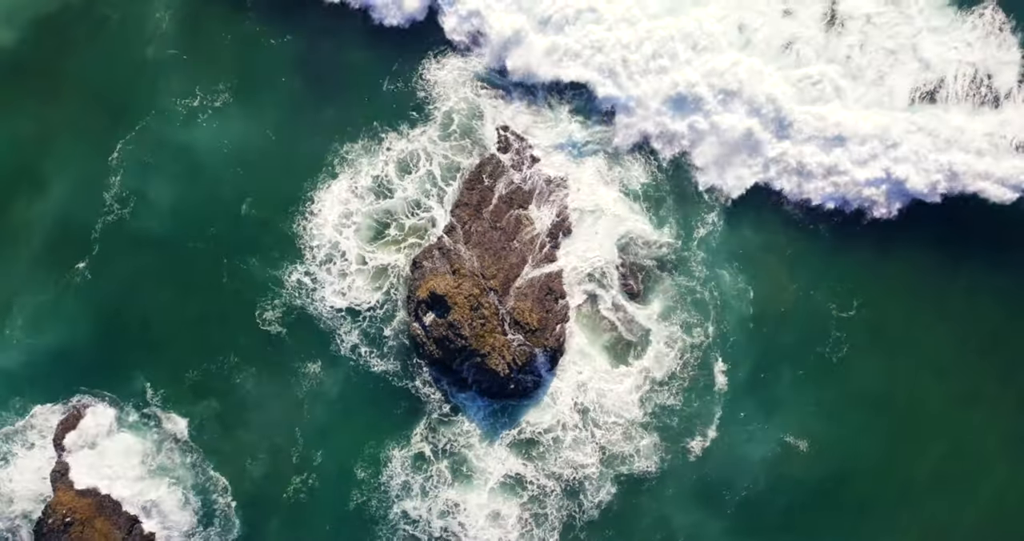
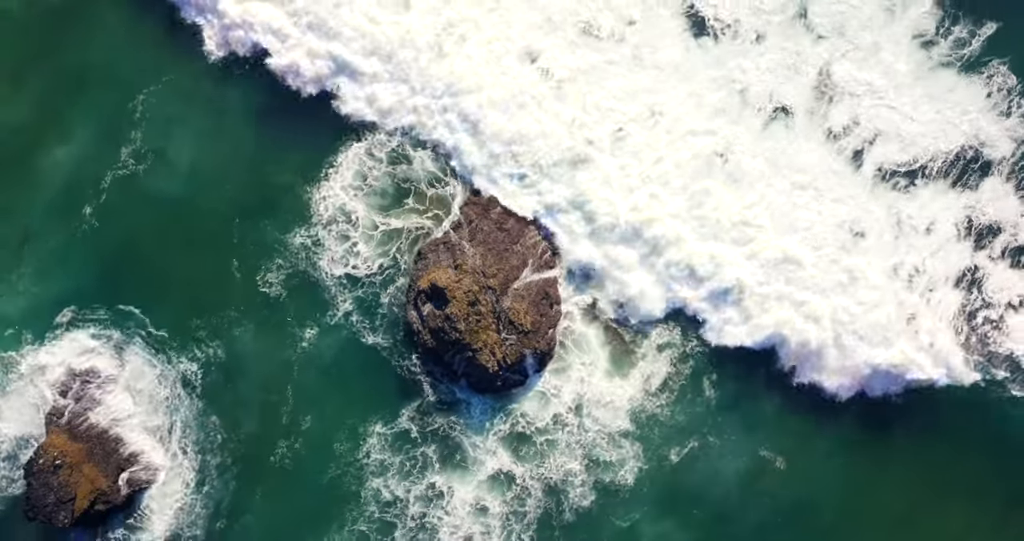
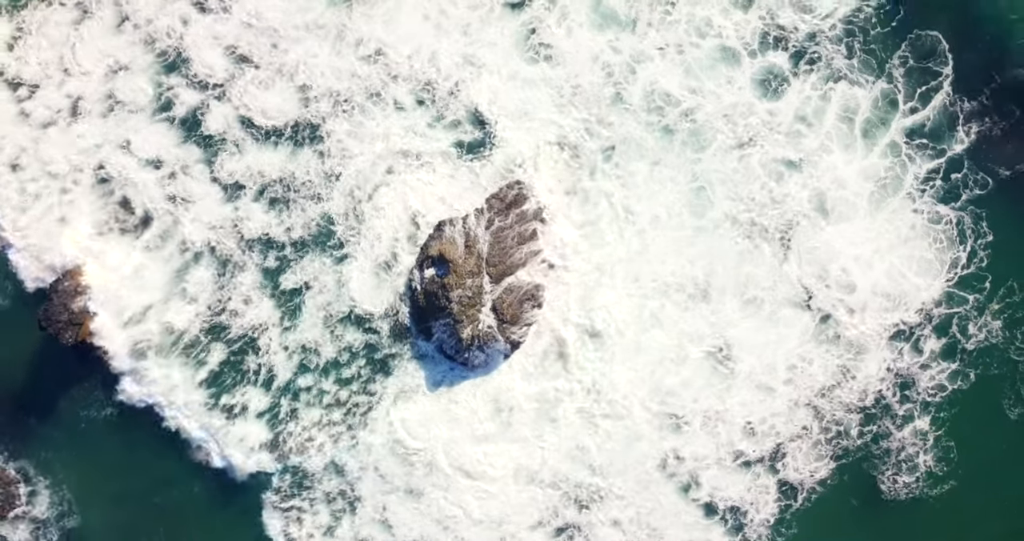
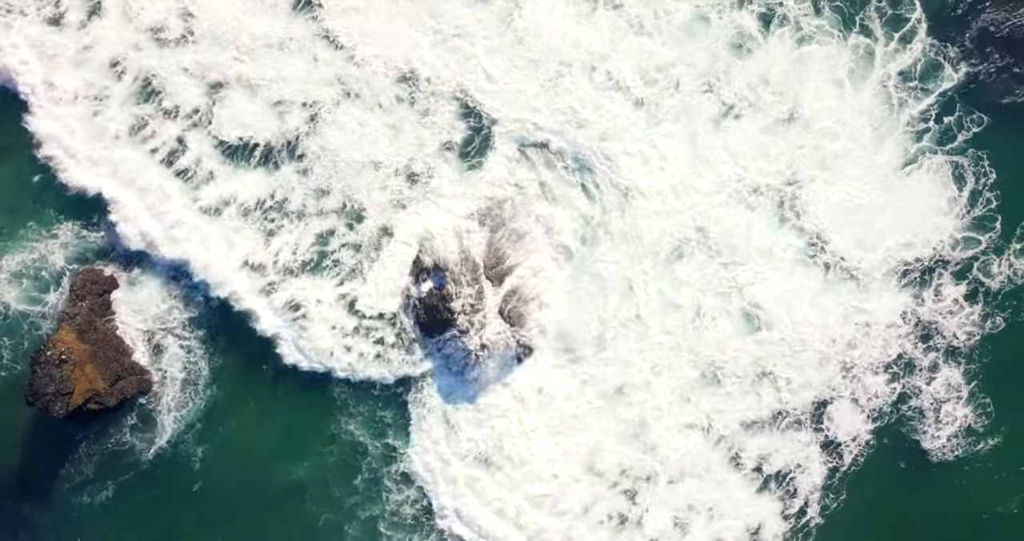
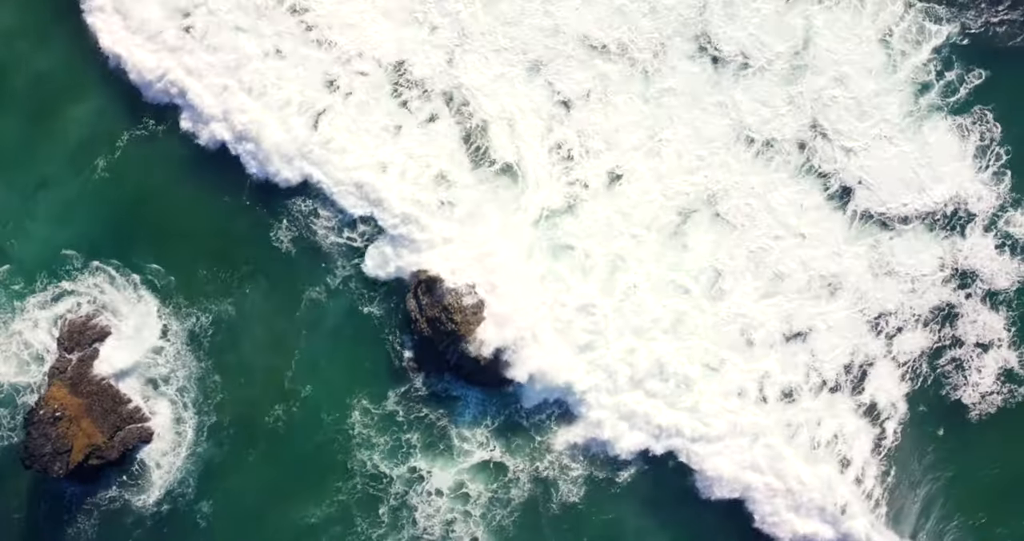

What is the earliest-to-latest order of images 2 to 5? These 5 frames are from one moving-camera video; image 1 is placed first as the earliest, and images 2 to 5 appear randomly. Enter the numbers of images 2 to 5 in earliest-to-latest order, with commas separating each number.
2, 5, 4, 3
